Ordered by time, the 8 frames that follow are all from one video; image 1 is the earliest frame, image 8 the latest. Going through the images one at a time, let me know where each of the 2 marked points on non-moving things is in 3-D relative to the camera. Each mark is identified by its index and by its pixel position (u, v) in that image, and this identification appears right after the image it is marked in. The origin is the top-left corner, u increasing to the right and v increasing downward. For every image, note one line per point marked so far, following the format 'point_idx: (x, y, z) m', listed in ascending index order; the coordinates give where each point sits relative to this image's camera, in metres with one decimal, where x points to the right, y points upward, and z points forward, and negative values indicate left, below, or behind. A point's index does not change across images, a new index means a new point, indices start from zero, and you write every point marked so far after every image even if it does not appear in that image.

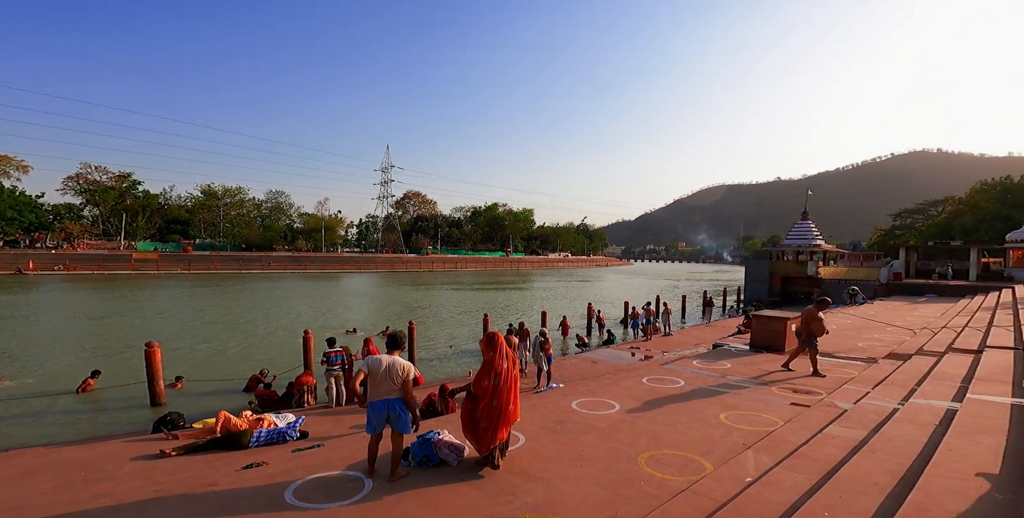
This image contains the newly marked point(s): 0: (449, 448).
0: (-0.7, -1.9, +4.9) m
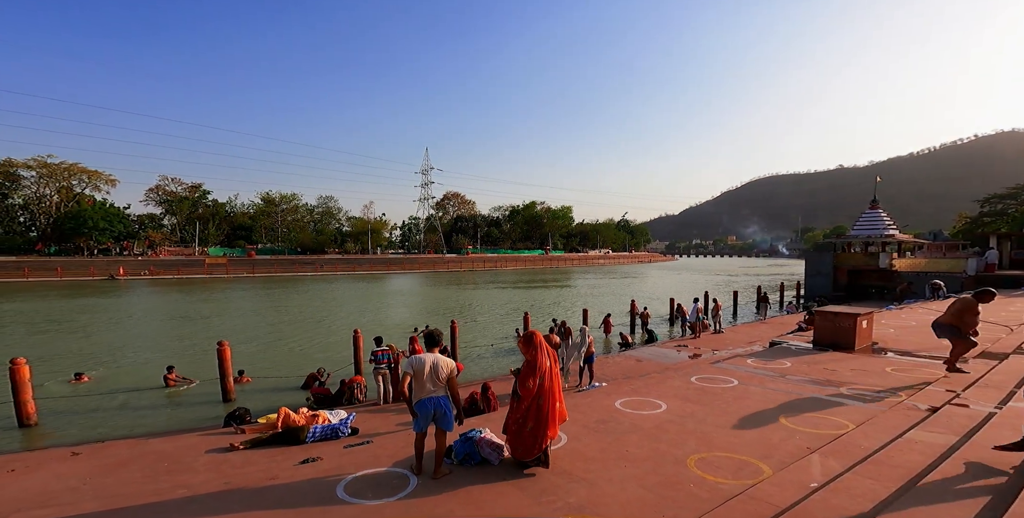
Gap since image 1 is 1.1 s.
0: (-0.3, -1.9, +5.0) m
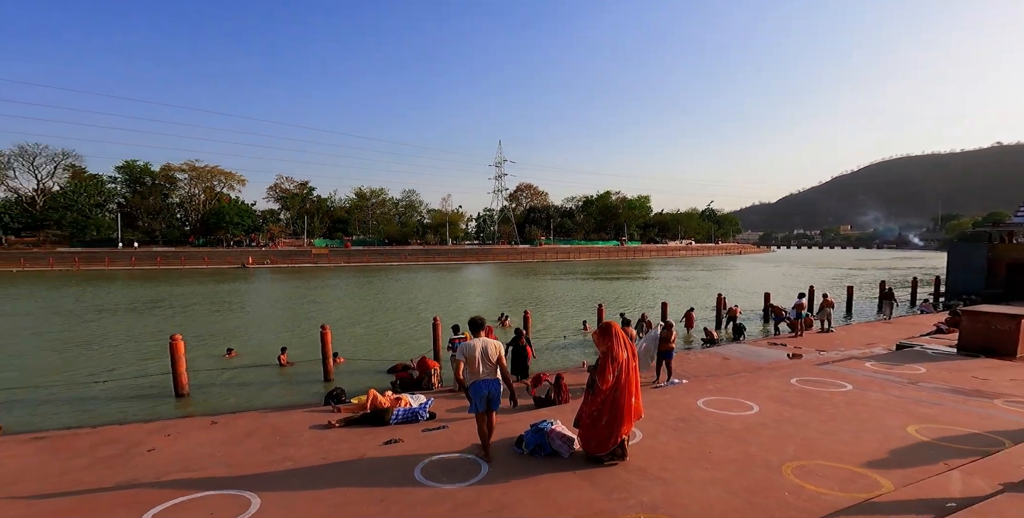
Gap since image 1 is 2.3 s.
0: (+0.5, -1.8, +4.9) m
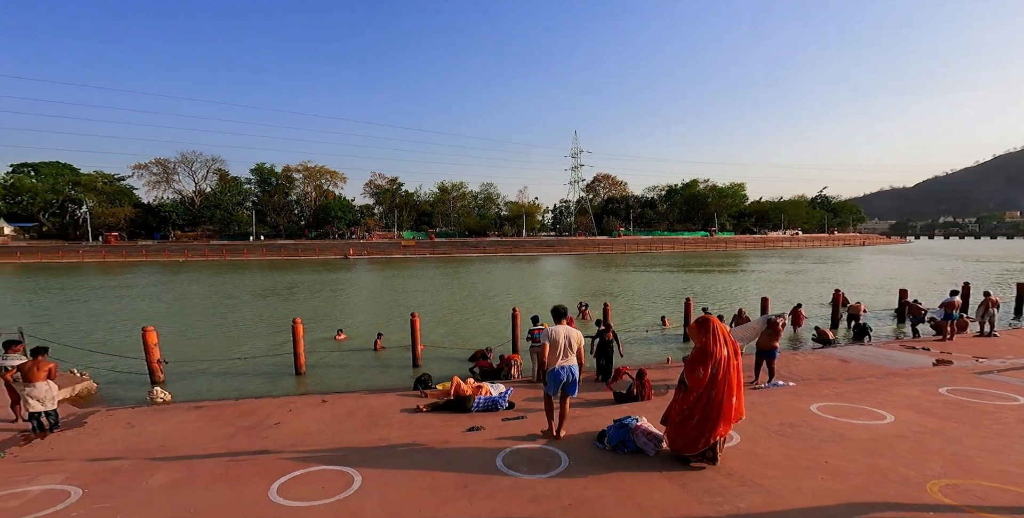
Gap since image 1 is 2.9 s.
0: (+1.3, -1.7, +4.8) m
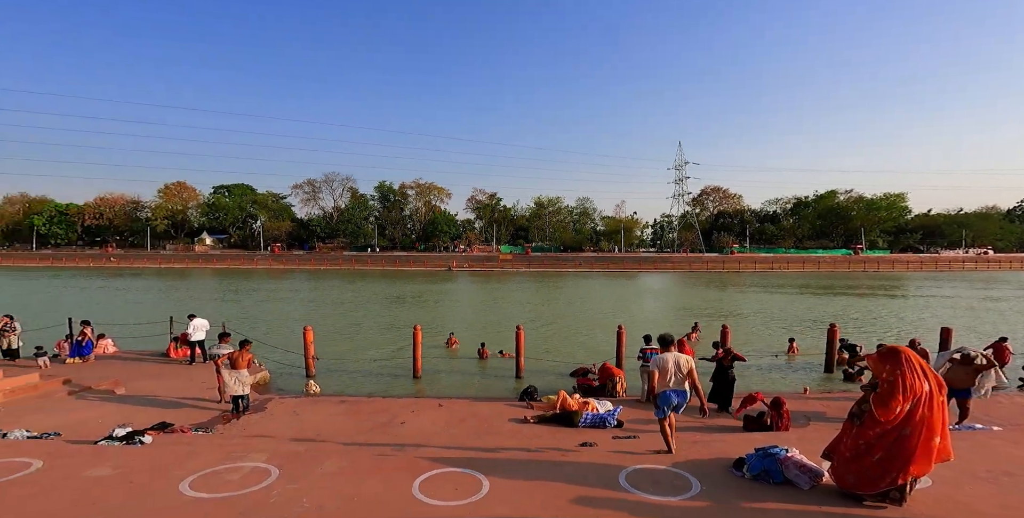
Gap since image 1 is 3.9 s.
0: (+2.8, -1.9, +4.5) m
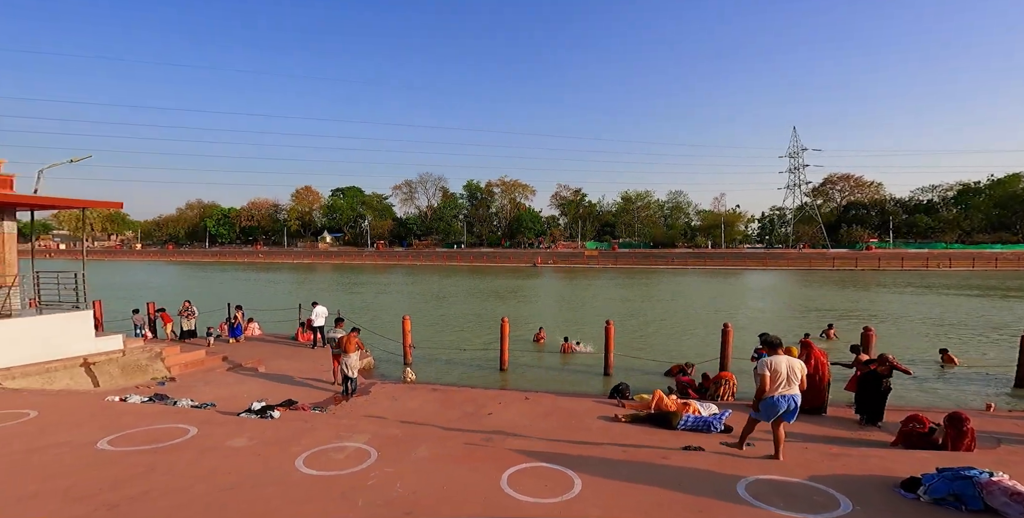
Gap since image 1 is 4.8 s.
0: (+3.9, -1.7, +3.1) m
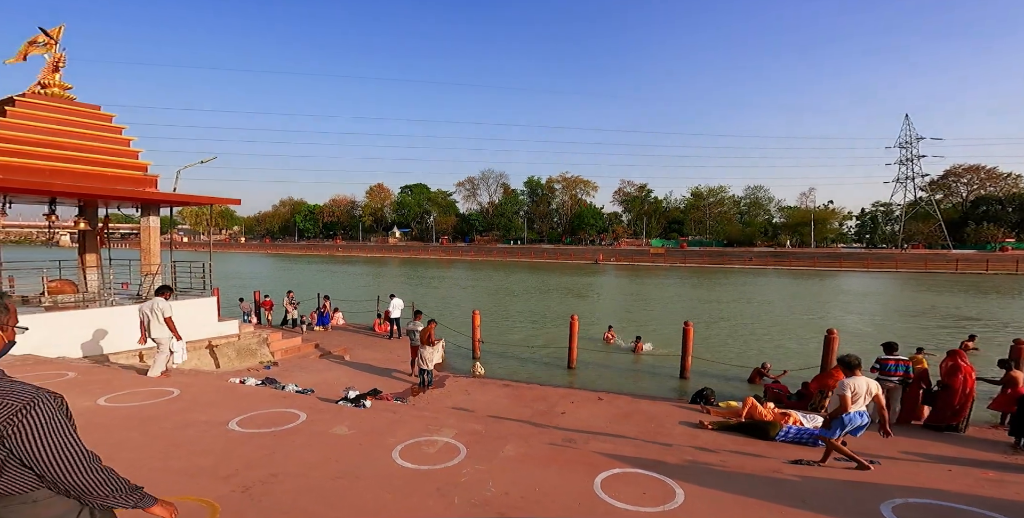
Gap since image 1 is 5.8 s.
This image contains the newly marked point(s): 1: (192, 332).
0: (+5.3, -1.8, +2.2) m
1: (-6.9, -1.6, +10.7) m
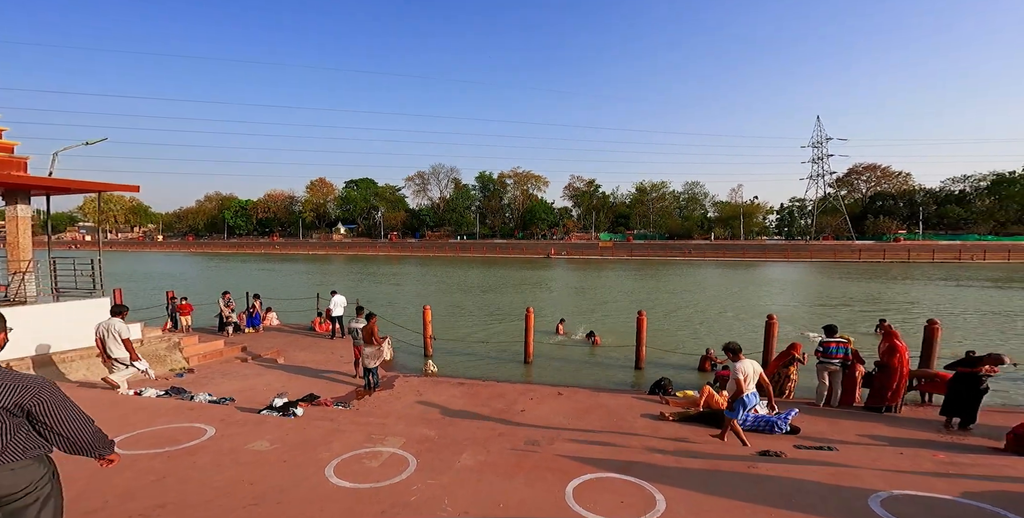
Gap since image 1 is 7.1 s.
0: (+4.4, -1.6, +2.1) m
1: (-8.6, -1.6, +9.4) m
